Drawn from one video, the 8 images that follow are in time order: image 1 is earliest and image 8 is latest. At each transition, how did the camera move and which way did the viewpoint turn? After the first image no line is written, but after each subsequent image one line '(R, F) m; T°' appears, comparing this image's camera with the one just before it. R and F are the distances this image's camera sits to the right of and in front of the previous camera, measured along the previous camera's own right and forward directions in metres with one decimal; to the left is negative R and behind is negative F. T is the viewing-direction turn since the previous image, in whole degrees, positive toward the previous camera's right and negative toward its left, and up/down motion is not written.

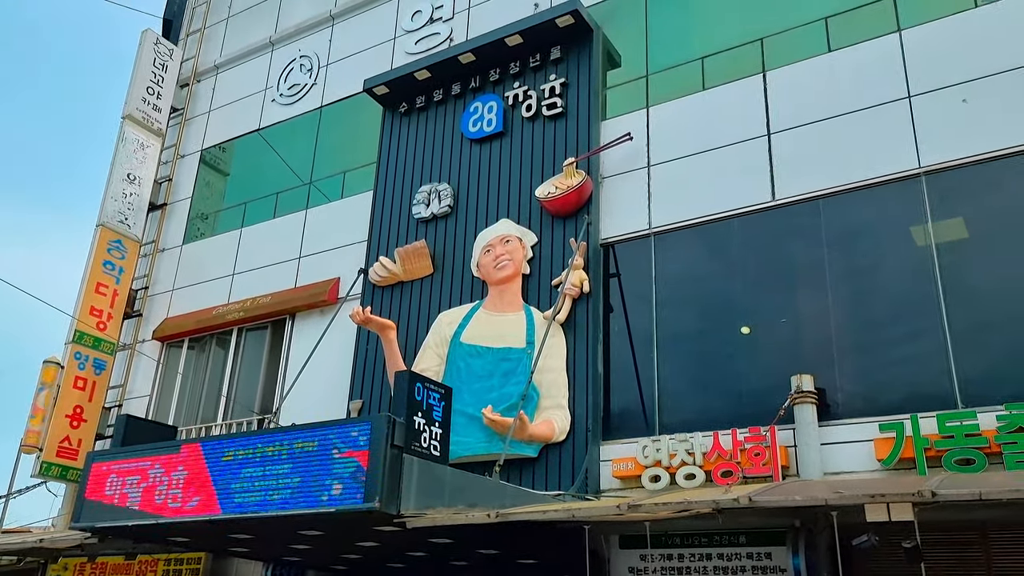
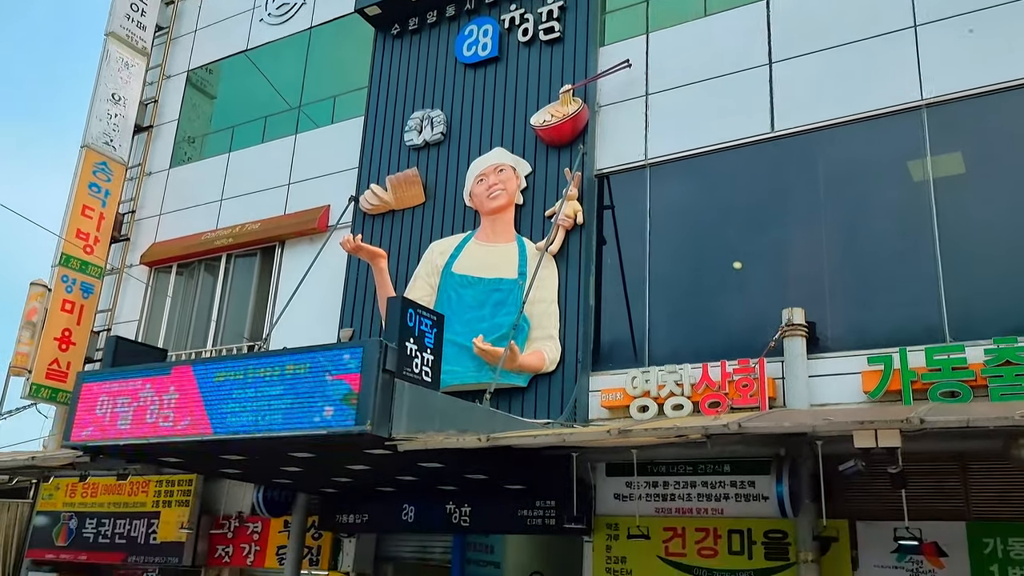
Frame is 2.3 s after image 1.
(0.0, 0.0) m; +1°
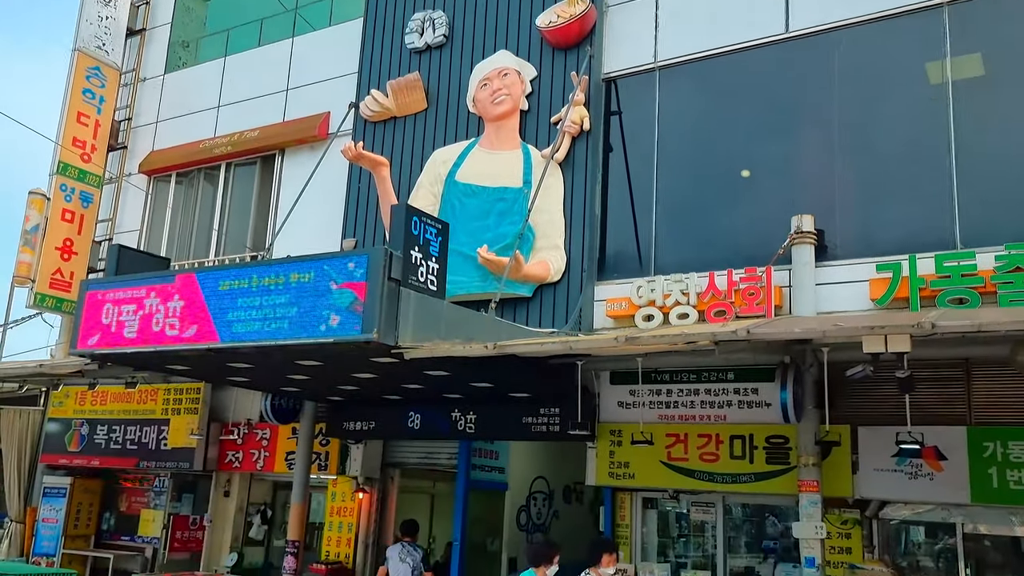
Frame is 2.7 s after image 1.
(0.0, +0.1) m; 0°
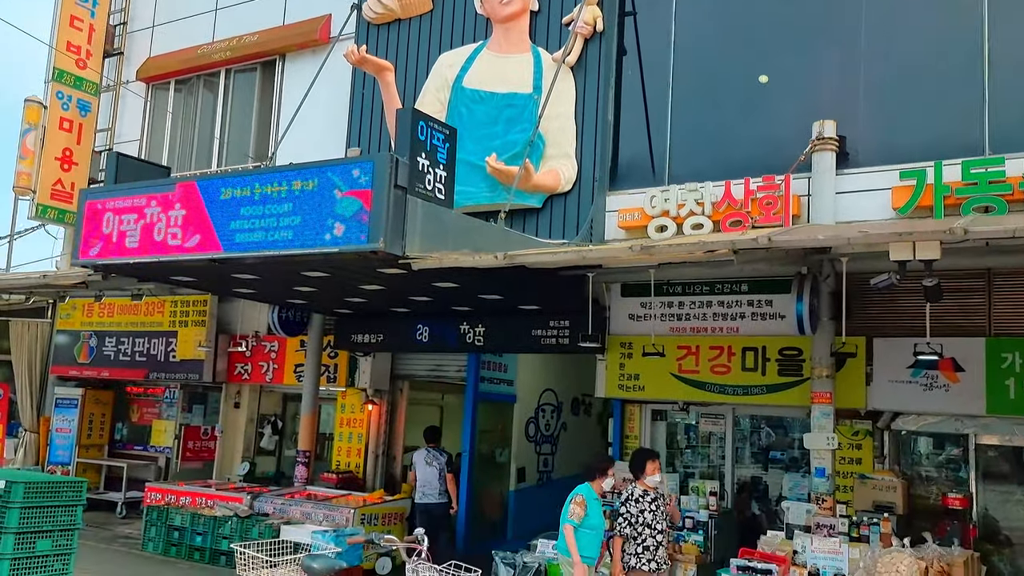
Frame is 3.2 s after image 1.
(0.0, +0.2) m; 0°
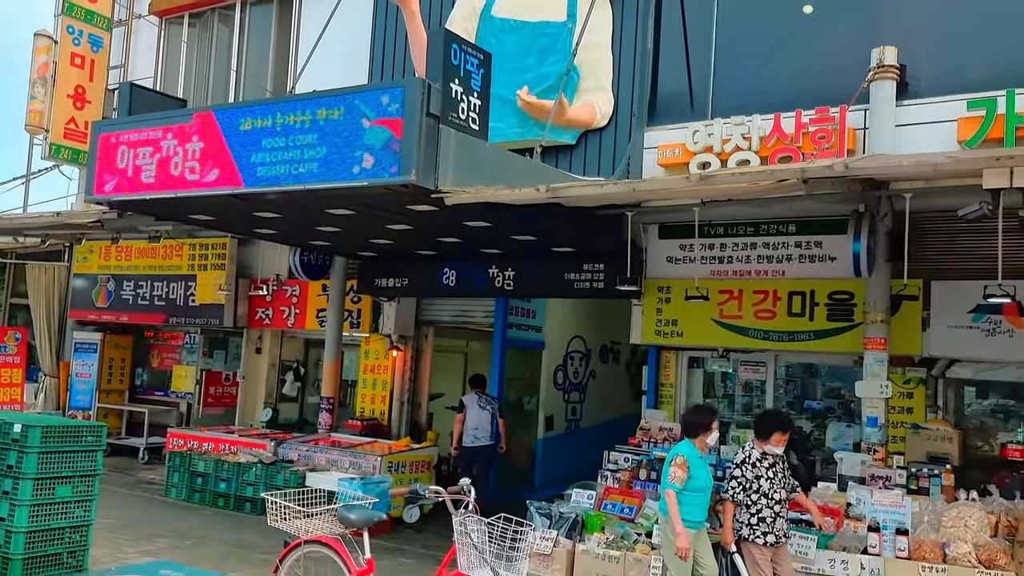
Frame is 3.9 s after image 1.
(-0.2, +0.4) m; -1°
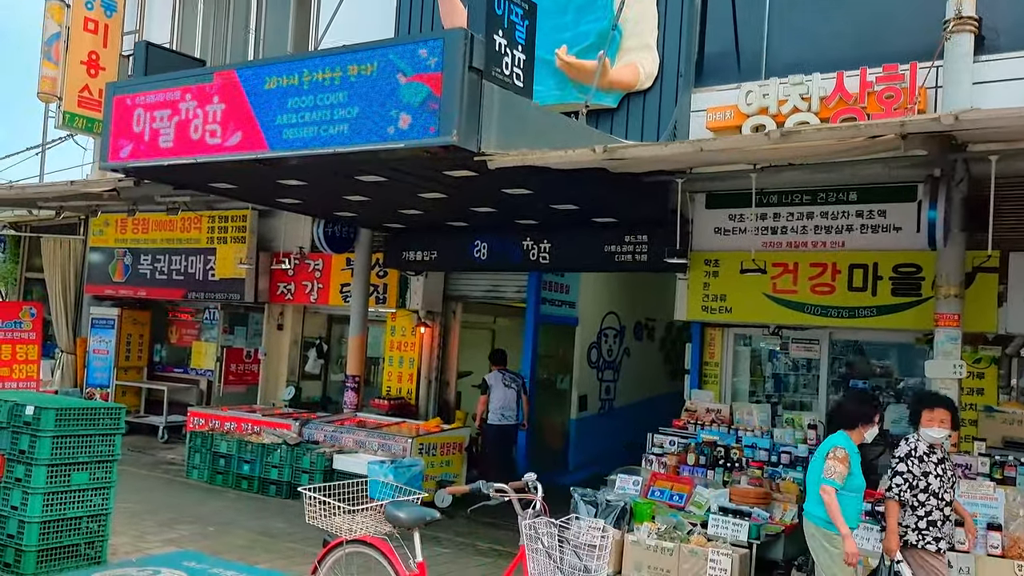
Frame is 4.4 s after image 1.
(-0.2, +0.5) m; -1°
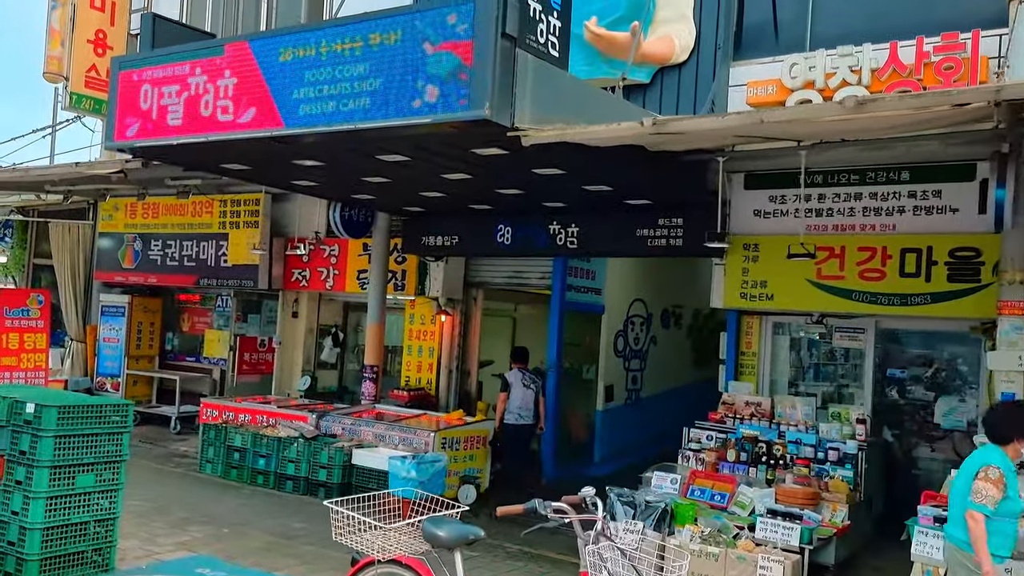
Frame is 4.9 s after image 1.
(-0.2, +0.4) m; -1°
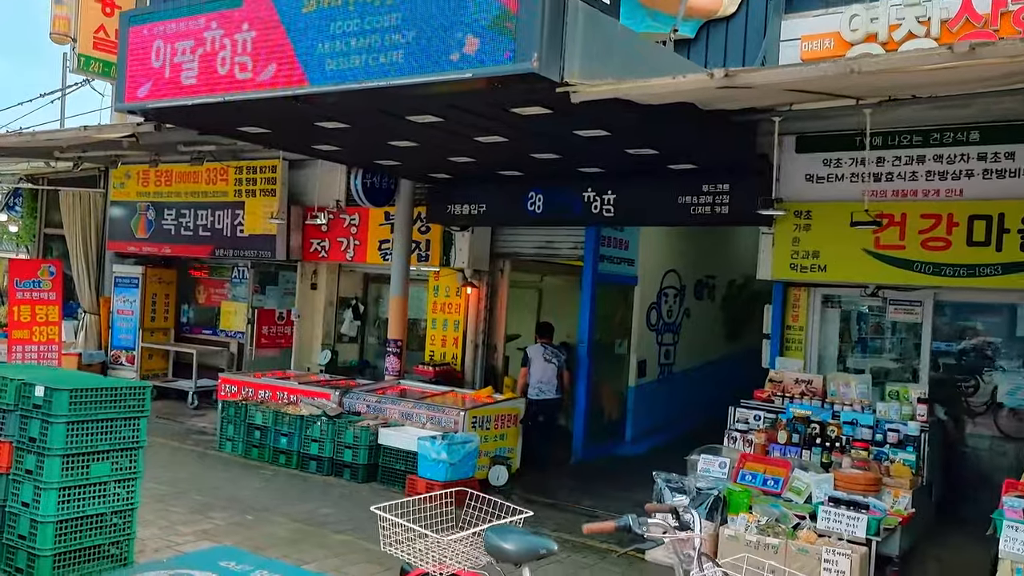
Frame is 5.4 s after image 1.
(-0.2, +0.4) m; -1°
